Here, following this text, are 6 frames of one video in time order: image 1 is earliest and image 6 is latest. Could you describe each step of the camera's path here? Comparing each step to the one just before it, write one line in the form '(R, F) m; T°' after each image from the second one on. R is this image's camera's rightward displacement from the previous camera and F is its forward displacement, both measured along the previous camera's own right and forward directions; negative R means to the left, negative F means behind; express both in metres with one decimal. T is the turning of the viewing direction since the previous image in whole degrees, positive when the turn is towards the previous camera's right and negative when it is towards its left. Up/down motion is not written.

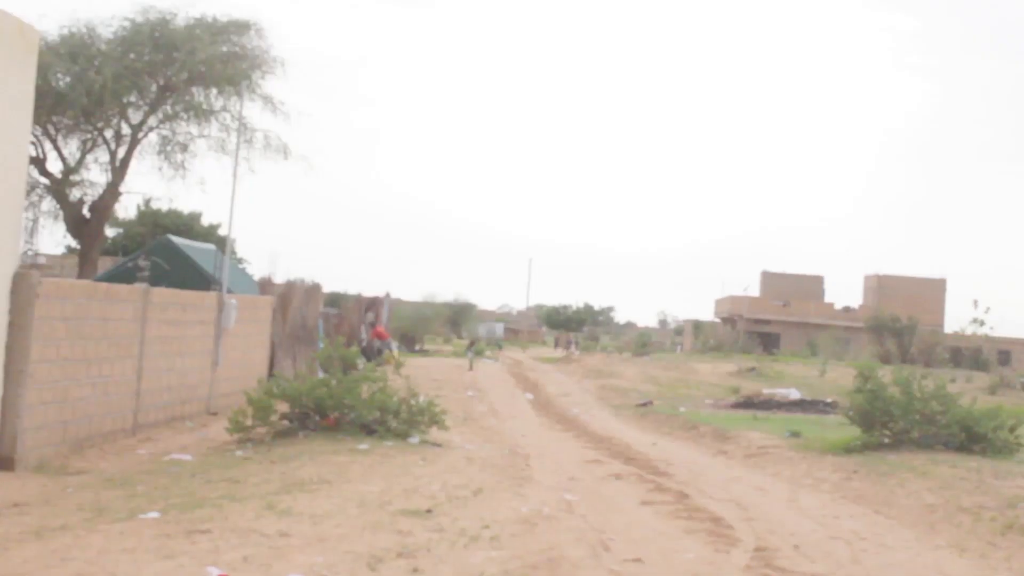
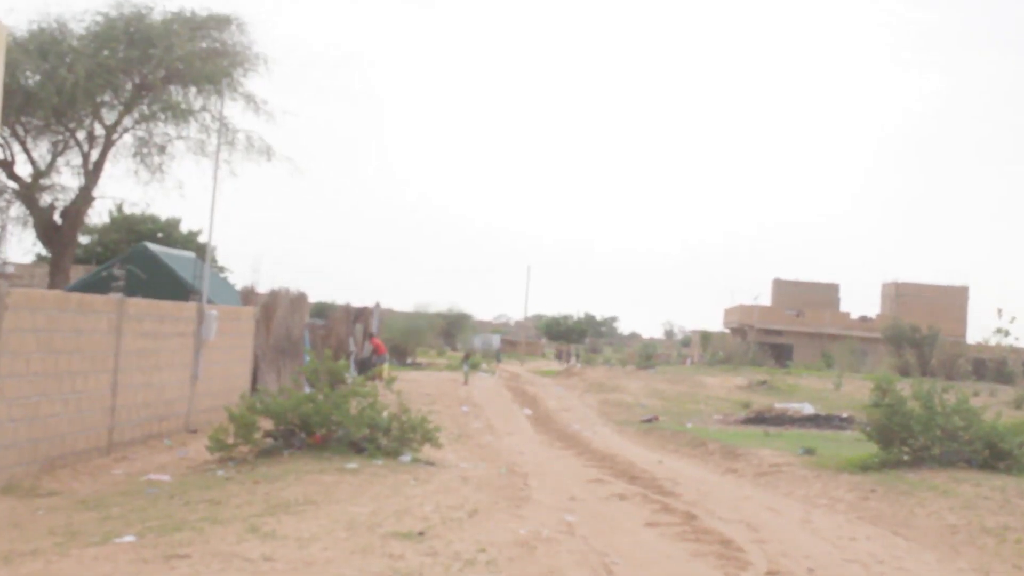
(+0.1, +0.8) m; 0°
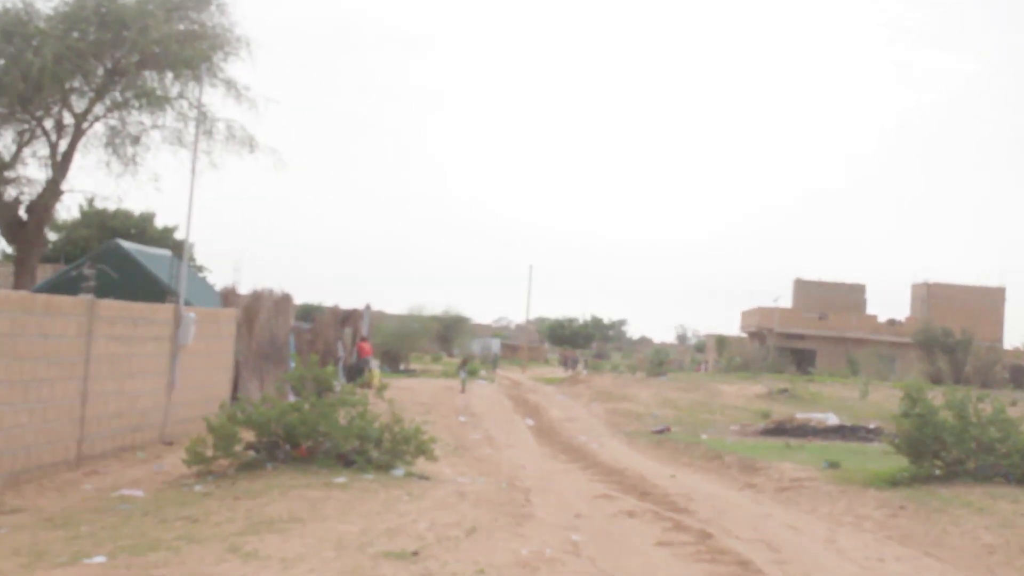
(0.0, +1.0) m; 0°
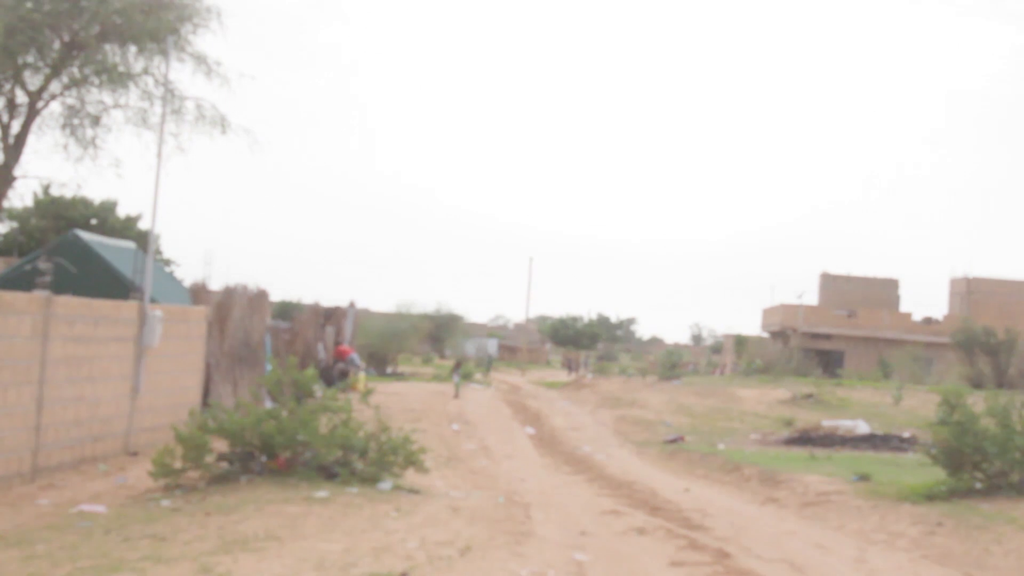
(+0.1, +1.1) m; 0°
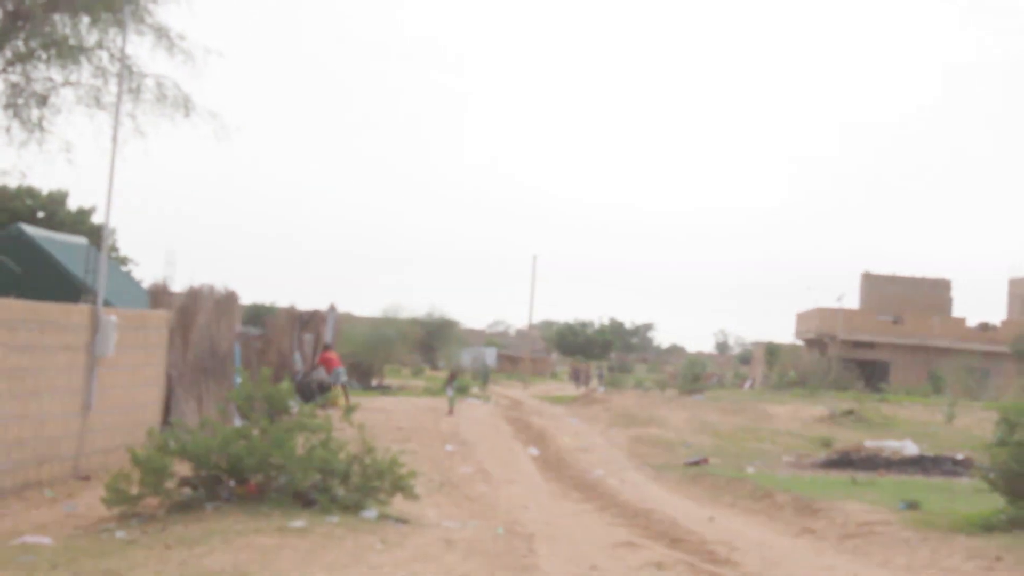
(0.0, +1.3) m; 0°
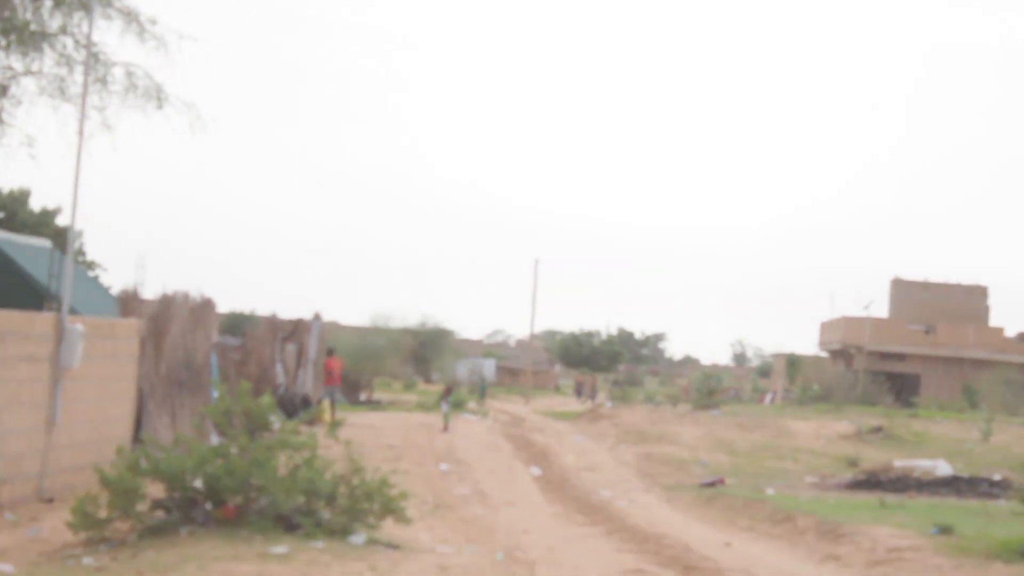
(0.0, +0.8) m; 0°
